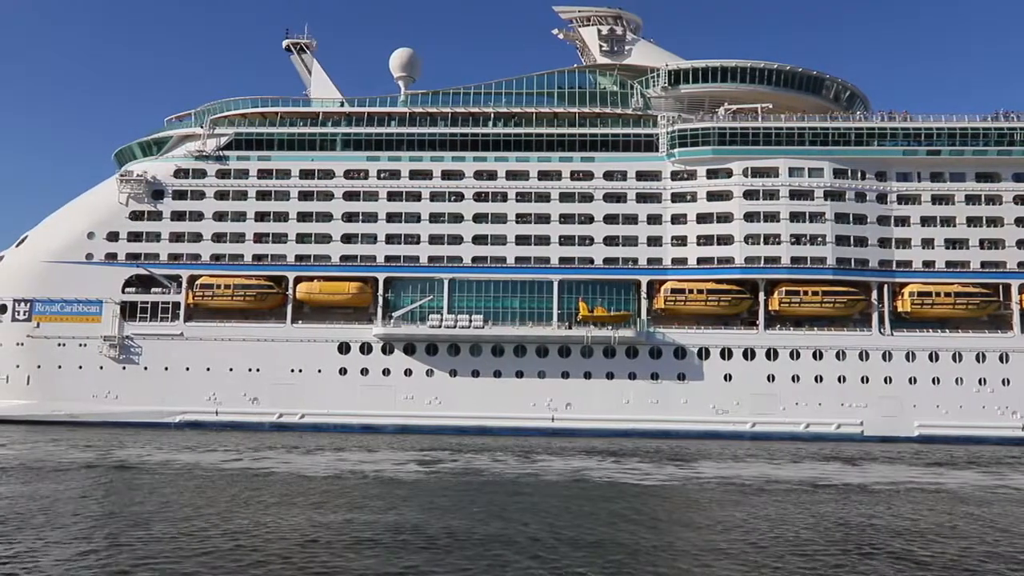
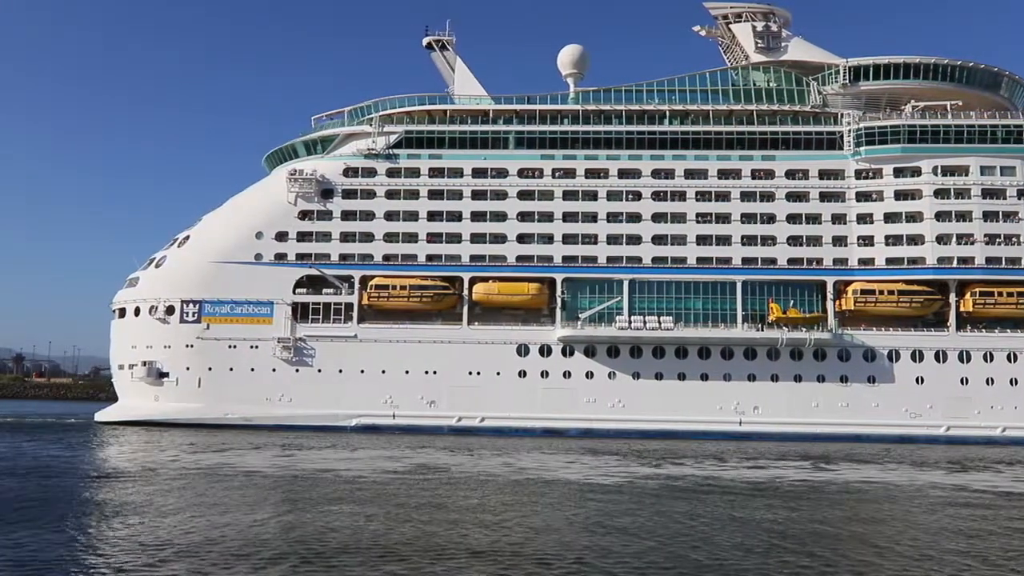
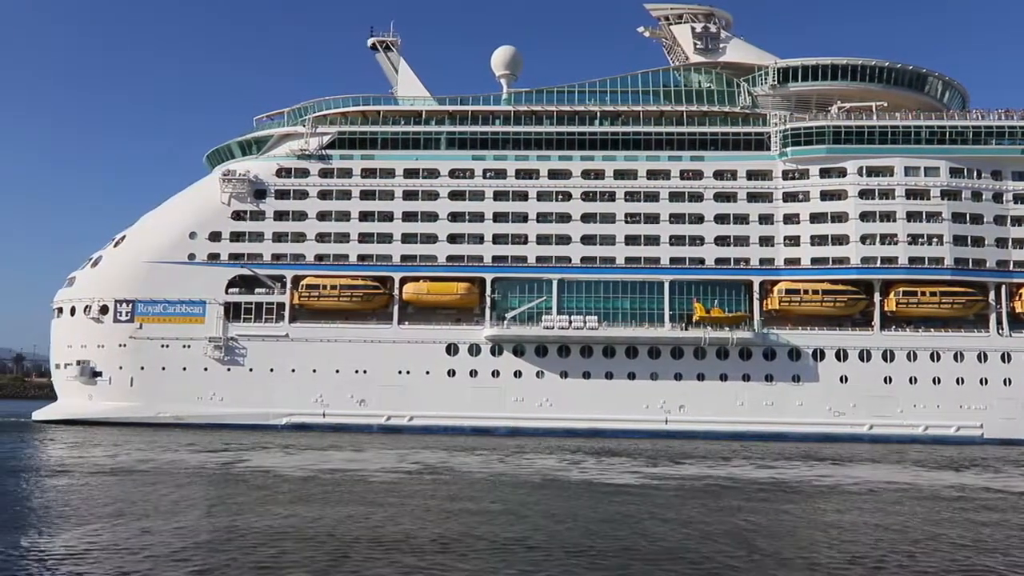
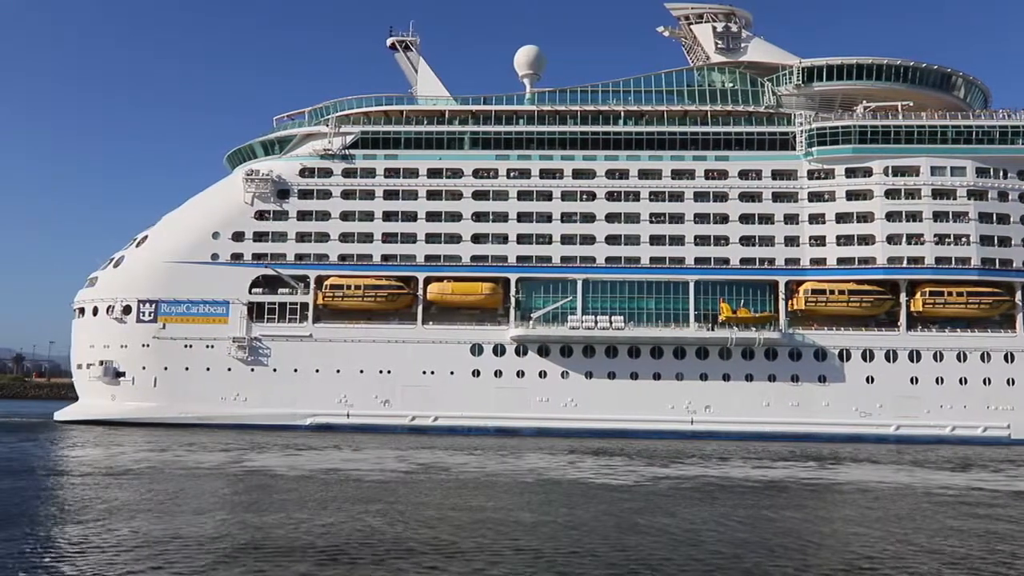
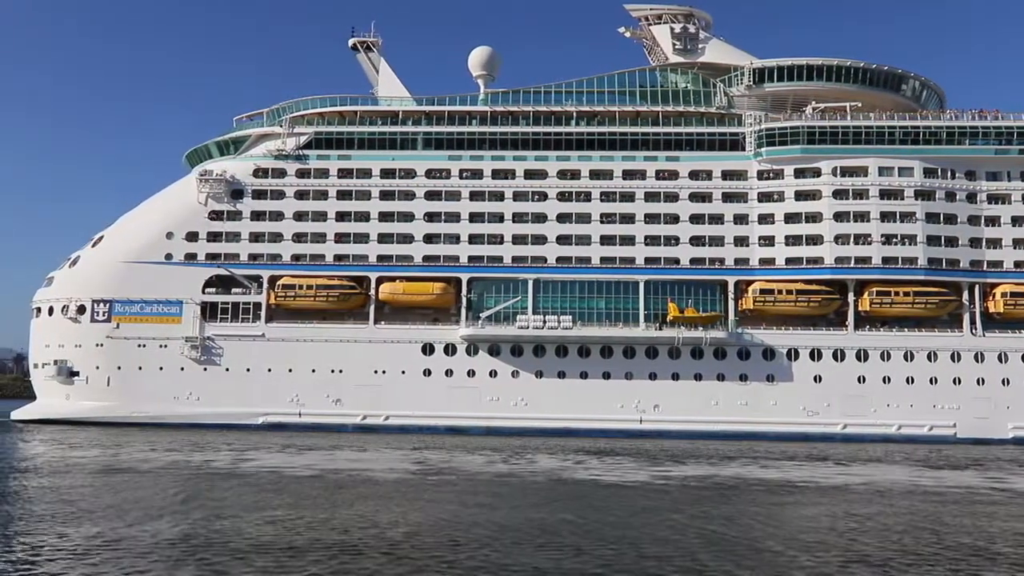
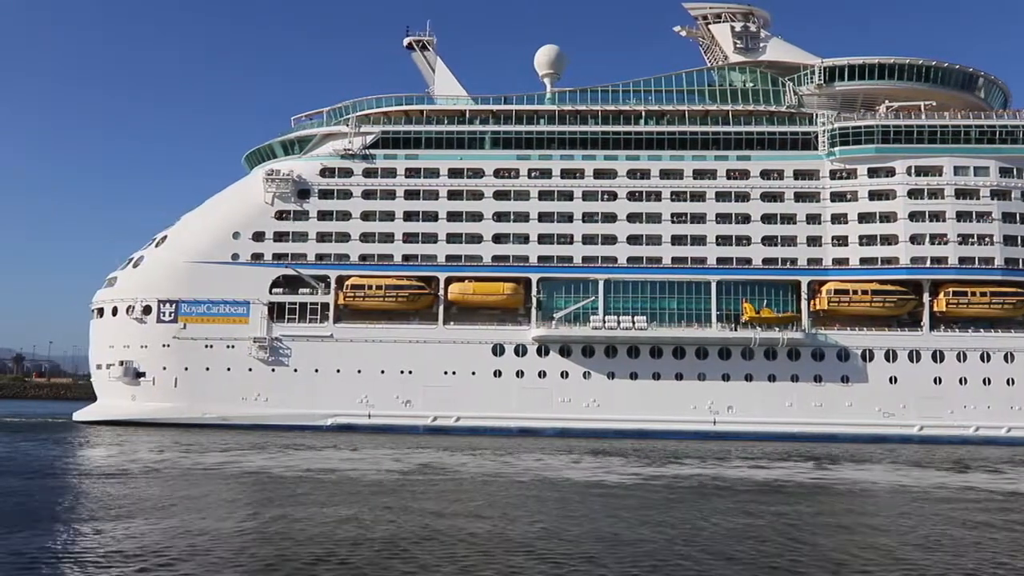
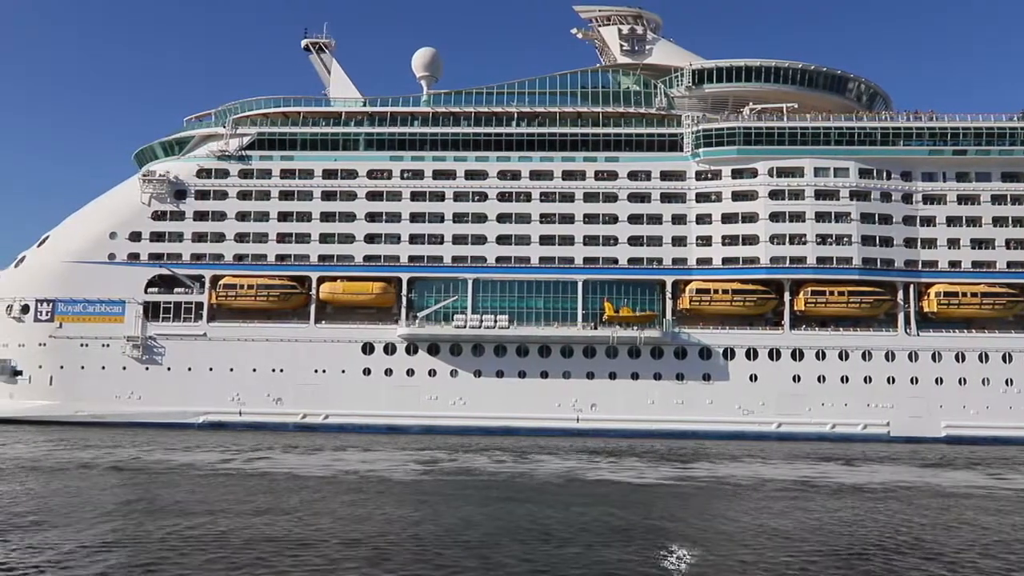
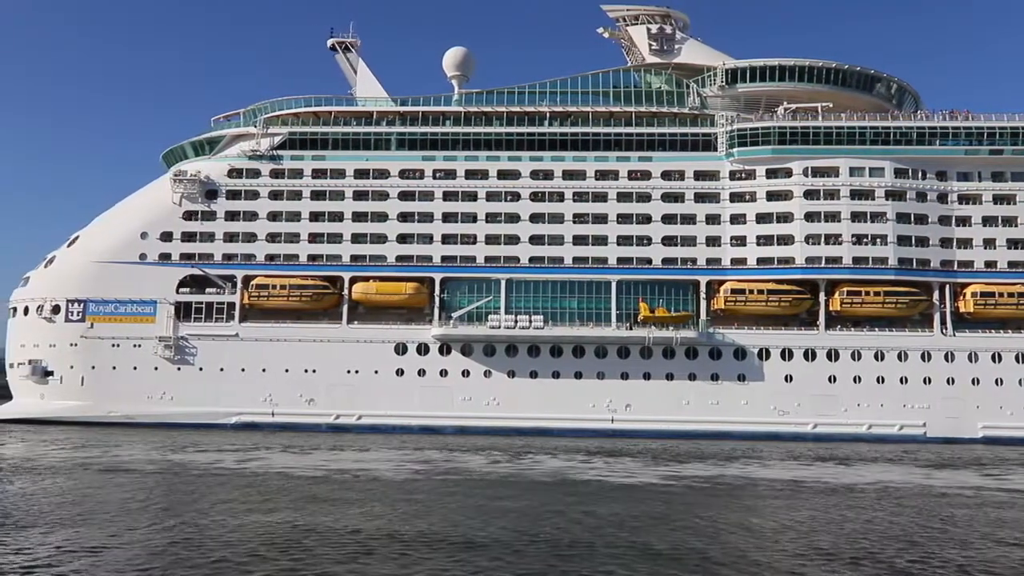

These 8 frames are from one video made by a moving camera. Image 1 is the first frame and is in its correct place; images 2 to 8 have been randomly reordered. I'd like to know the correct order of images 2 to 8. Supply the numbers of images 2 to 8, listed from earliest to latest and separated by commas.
7, 8, 5, 3, 4, 6, 2
